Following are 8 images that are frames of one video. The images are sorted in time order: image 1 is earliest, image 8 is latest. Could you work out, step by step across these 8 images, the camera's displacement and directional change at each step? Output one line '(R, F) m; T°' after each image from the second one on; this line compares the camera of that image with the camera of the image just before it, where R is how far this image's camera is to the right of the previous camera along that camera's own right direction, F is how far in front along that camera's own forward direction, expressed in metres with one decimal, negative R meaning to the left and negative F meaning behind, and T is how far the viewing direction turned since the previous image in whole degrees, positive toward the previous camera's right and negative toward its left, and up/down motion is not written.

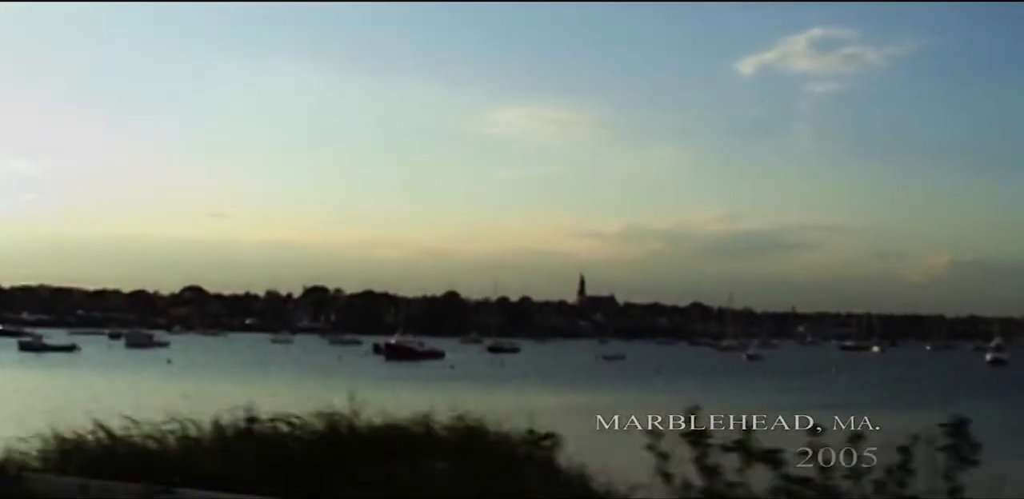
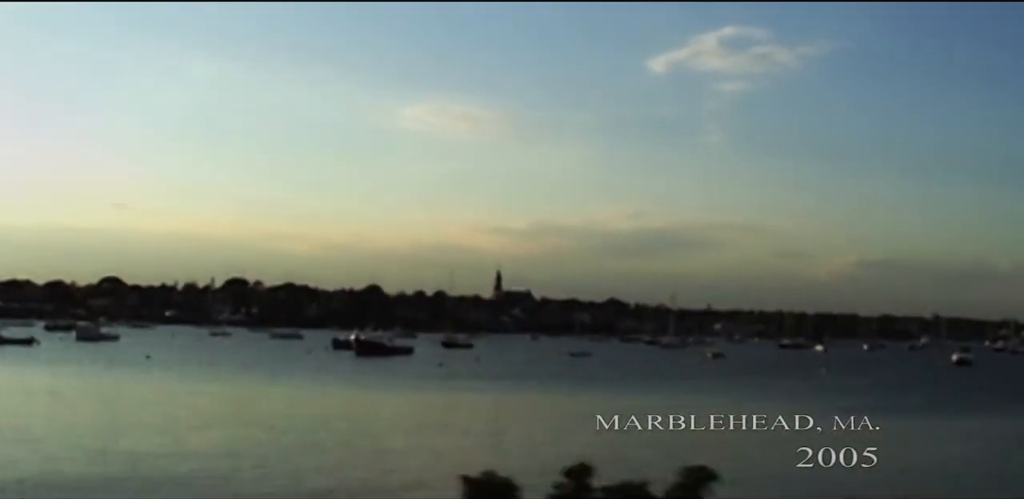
(-1.8, +0.7) m; +5°
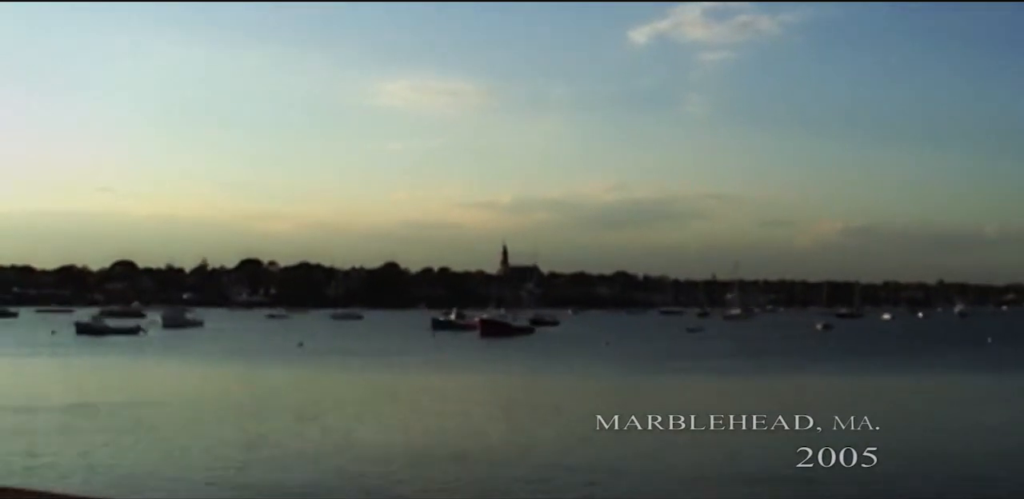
(-3.5, +2.2) m; +1°
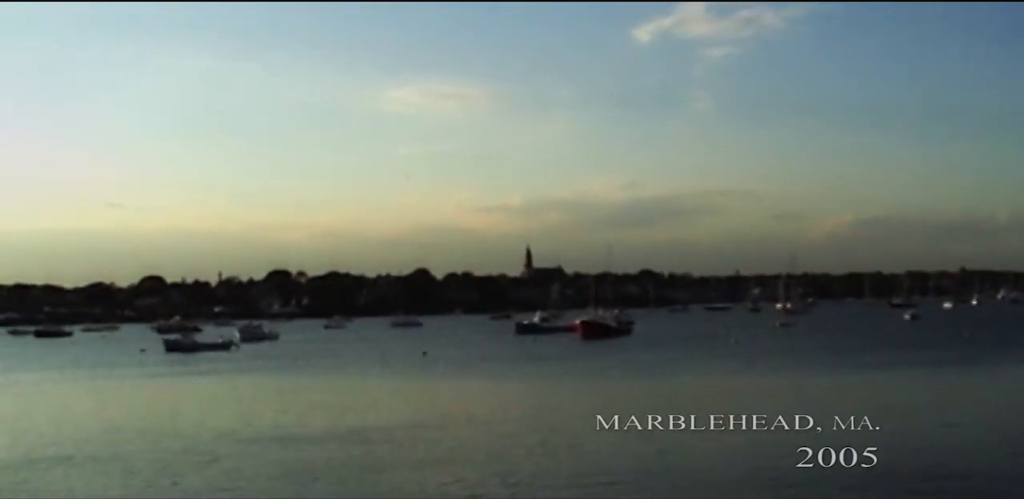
(-2.0, +1.3) m; 0°
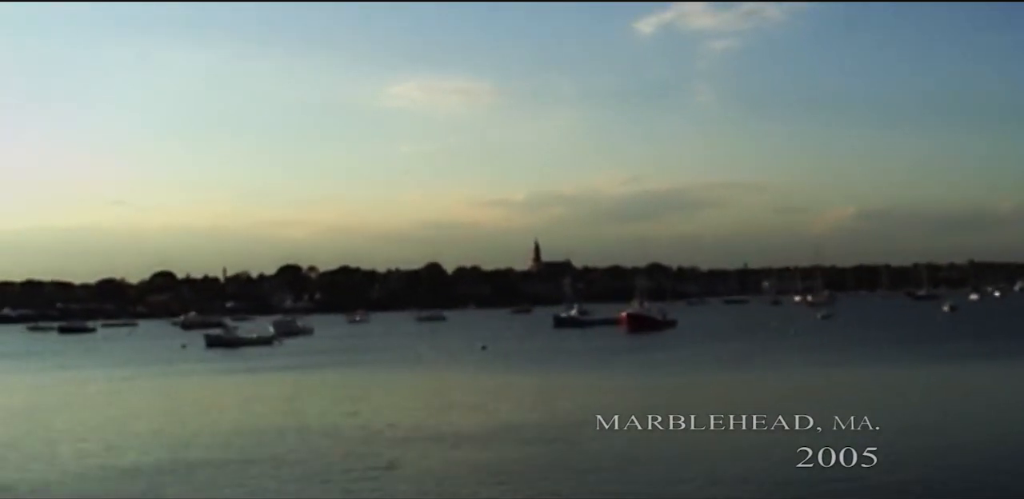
(-0.9, +0.5) m; 0°
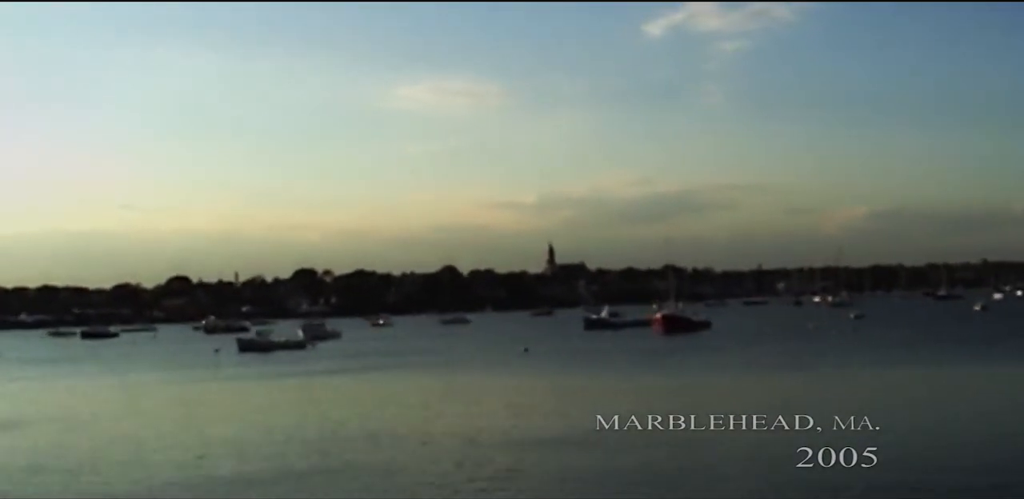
(-0.5, +0.3) m; 0°
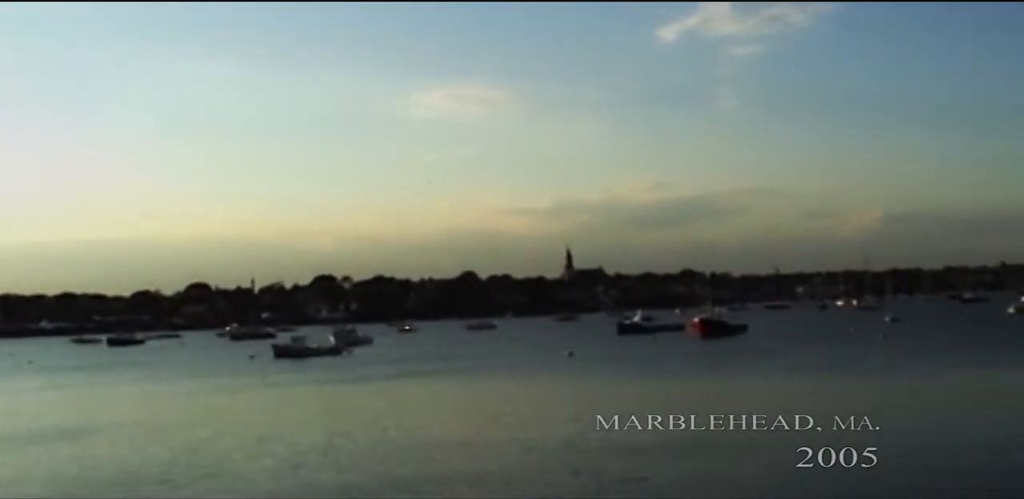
(-0.5, +0.3) m; -1°
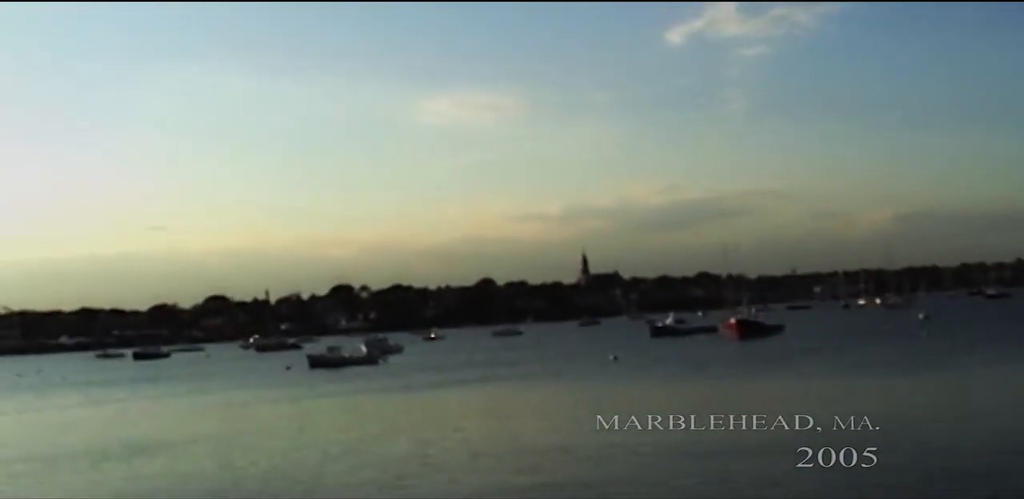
(-0.4, +0.2) m; -1°
